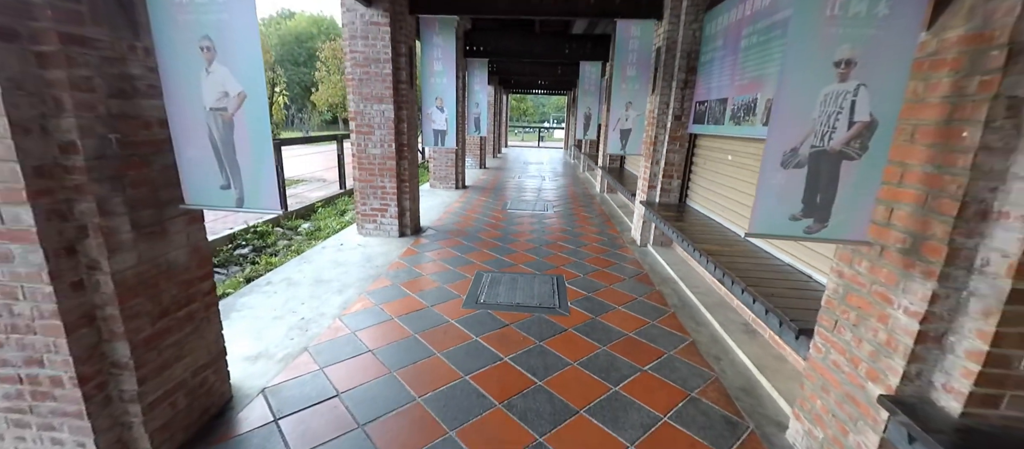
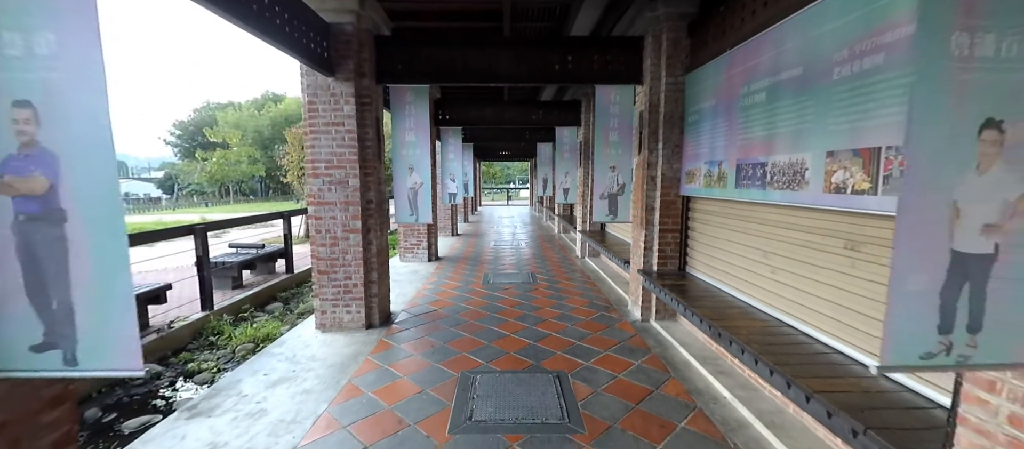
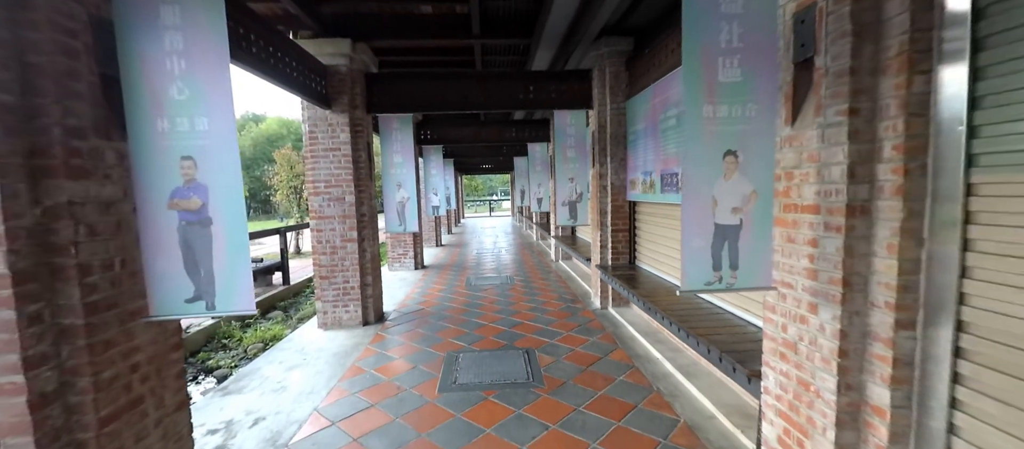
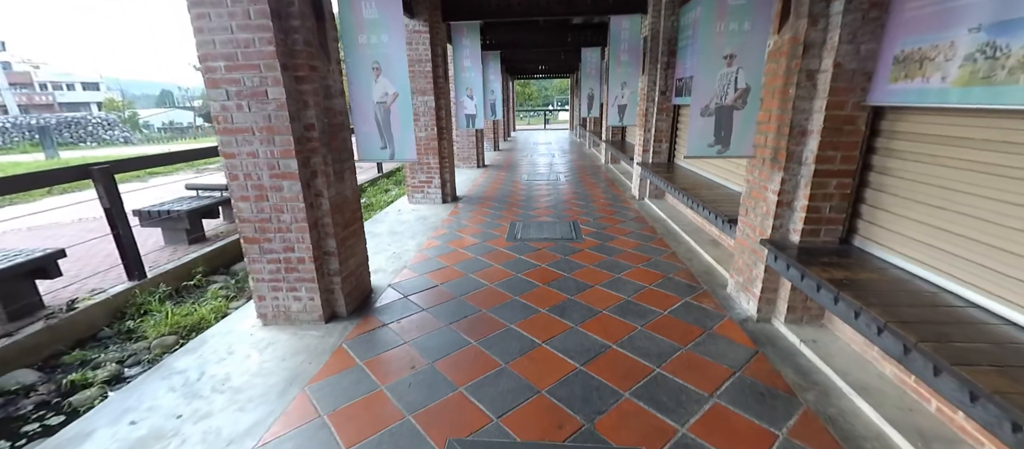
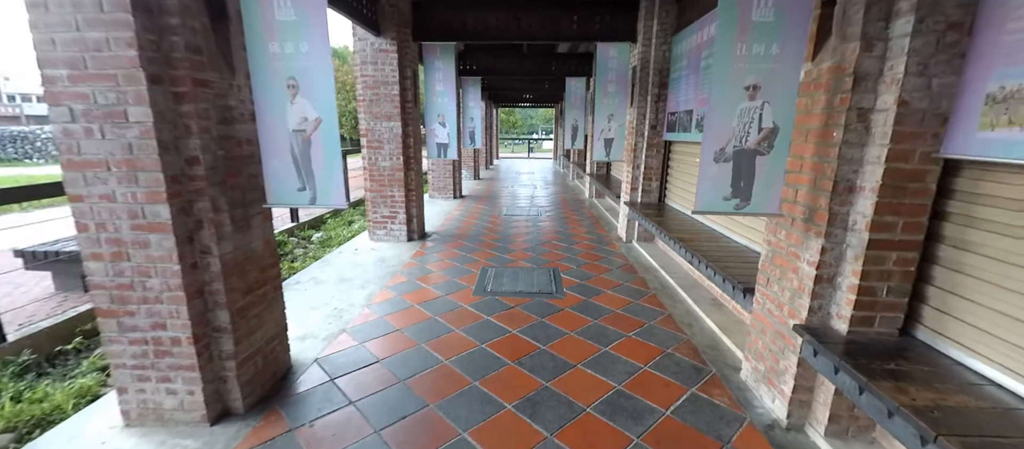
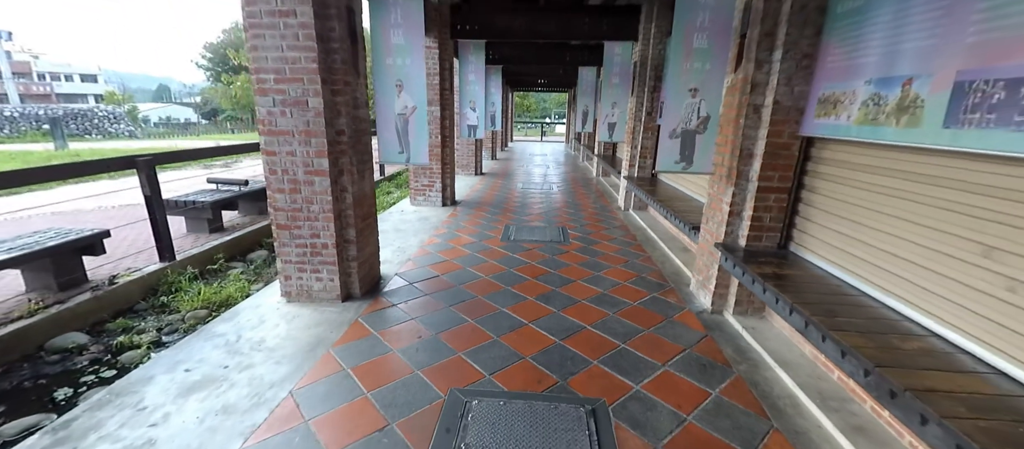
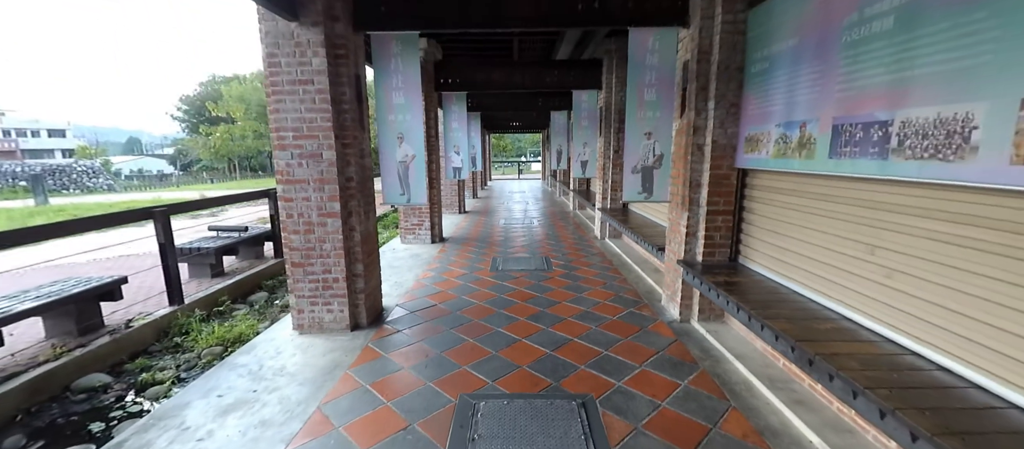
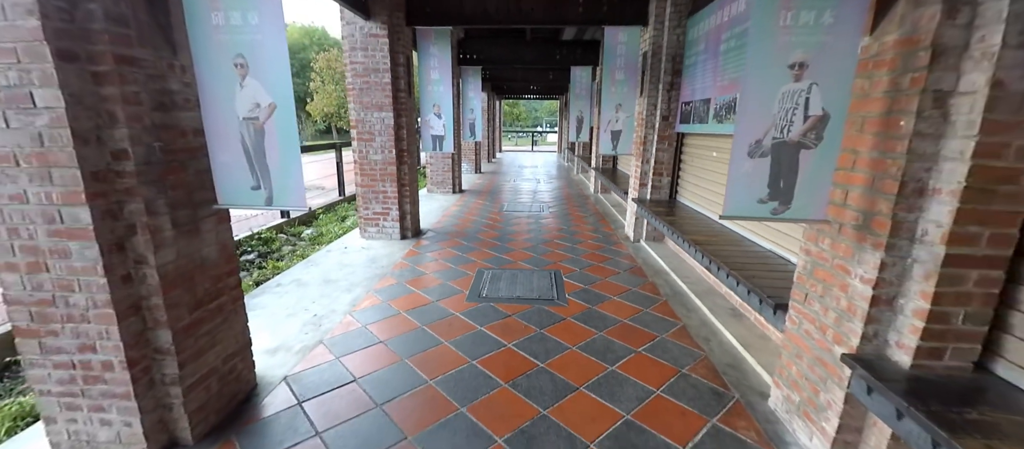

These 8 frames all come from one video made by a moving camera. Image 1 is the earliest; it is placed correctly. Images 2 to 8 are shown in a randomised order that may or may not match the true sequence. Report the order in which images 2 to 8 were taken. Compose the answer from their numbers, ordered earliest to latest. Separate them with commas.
8, 5, 4, 6, 7, 2, 3
